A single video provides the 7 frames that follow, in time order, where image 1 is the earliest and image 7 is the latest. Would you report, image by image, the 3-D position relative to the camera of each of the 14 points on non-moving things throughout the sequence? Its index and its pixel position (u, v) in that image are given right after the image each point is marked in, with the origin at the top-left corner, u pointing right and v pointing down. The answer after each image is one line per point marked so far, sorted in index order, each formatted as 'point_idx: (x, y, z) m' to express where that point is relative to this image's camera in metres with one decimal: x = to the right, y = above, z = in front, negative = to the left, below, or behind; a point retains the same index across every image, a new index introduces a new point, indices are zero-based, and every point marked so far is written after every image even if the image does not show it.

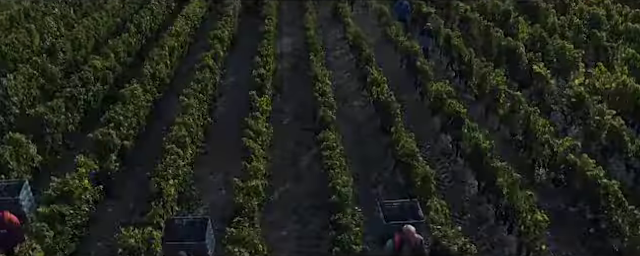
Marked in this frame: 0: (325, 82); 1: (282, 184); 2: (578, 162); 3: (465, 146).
0: (+0.1, +1.0, +11.6) m
1: (-0.7, -1.0, +9.7) m
2: (+4.1, -0.6, +8.2) m
3: (+2.7, -0.3, +9.5) m
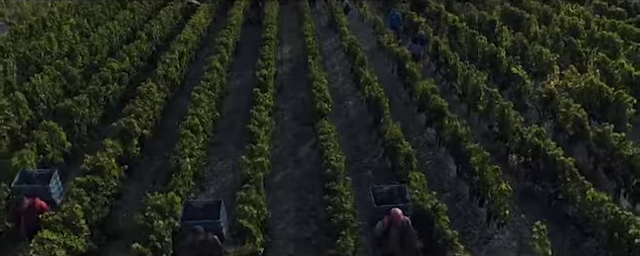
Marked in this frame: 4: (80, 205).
0: (0.0, +1.2, +12.9) m
1: (-0.8, -0.8, +10.9) m
2: (+4.1, -0.3, +9.5) m
3: (+2.6, -0.1, +10.8) m
4: (-3.6, -1.1, +7.8) m
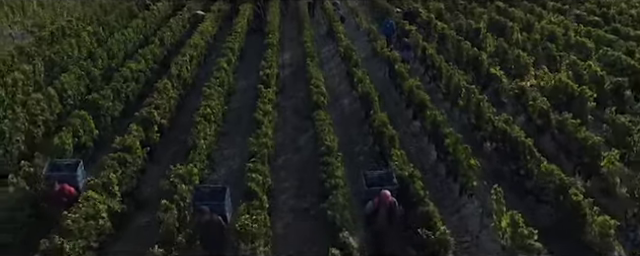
0: (0.0, +1.3, +14.4) m
1: (-0.8, -0.6, +12.3) m
2: (+4.0, -0.1, +10.9) m
3: (+2.6, +0.1, +12.2) m
4: (-3.7, -0.8, +9.2) m
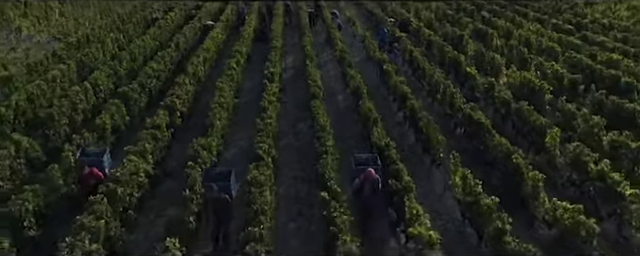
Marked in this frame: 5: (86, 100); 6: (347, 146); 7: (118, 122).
0: (-0.1, +1.7, +16.7) m
1: (-0.9, -0.2, +14.5) m
2: (+3.9, +0.3, +13.1) m
3: (+2.5, +0.4, +14.4) m
4: (-3.8, -0.4, +11.4) m
5: (-6.7, +0.8, +14.8) m
6: (+0.8, -0.4, +14.0) m
7: (-5.2, +0.1, +13.4) m
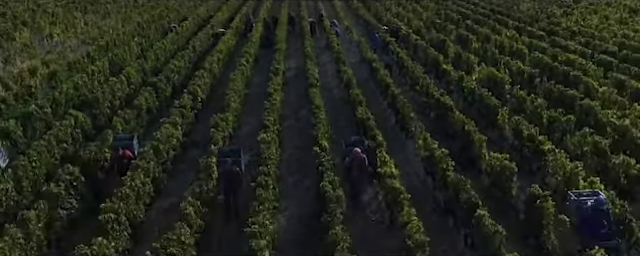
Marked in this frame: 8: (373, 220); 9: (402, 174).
0: (-0.2, +2.1, +19.6) m
1: (-1.1, +0.3, +17.4) m
2: (+3.8, +0.9, +16.0) m
3: (+2.3, +1.0, +17.4) m
4: (-3.9, +0.2, +14.4) m
5: (-6.8, +1.4, +17.8) m
6: (+0.6, +0.1, +16.9) m
7: (-5.4, +0.7, +16.4) m
8: (+1.1, -1.9, +10.8) m
9: (+2.1, -1.1, +13.0) m
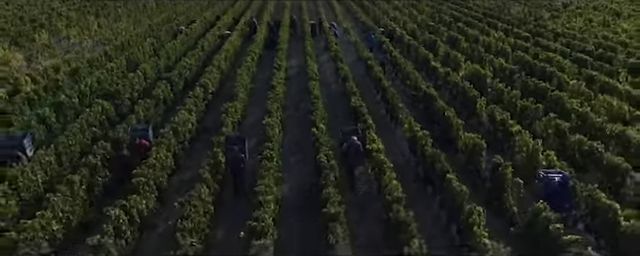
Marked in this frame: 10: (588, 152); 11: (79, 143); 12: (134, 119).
0: (-0.3, +2.5, +21.5) m
1: (-1.1, +0.7, +19.3) m
2: (+3.7, +1.3, +17.9) m
3: (+2.3, +1.4, +19.2) m
4: (-4.0, +0.6, +16.2) m
5: (-6.9, +1.7, +19.7) m
6: (+0.6, +0.5, +18.8) m
7: (-5.4, +1.1, +18.2) m
8: (+1.0, -1.5, +12.6) m
9: (+2.0, -0.7, +14.8) m
10: (+6.5, -0.6, +12.5) m
11: (-6.4, -0.4, +13.7) m
12: (-5.5, +0.3, +15.3) m
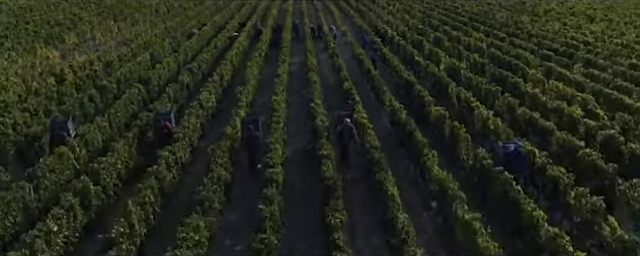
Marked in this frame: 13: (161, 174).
0: (-0.3, +3.2, +24.9) m
1: (-1.2, +1.4, +22.7) m
2: (+3.6, +2.0, +21.2) m
3: (+2.2, +2.1, +22.6) m
4: (-4.1, +1.4, +19.6) m
5: (-6.9, +2.5, +23.1) m
6: (+0.5, +1.2, +22.2) m
7: (-5.5, +1.9, +21.6) m
8: (+0.9, -0.7, +16.0) m
9: (+1.9, +0.1, +18.2) m
10: (+6.4, +0.3, +15.9) m
11: (-6.5, +0.4, +17.1) m
12: (-5.6, +1.1, +18.7) m
13: (-3.7, -1.1, +11.8) m
